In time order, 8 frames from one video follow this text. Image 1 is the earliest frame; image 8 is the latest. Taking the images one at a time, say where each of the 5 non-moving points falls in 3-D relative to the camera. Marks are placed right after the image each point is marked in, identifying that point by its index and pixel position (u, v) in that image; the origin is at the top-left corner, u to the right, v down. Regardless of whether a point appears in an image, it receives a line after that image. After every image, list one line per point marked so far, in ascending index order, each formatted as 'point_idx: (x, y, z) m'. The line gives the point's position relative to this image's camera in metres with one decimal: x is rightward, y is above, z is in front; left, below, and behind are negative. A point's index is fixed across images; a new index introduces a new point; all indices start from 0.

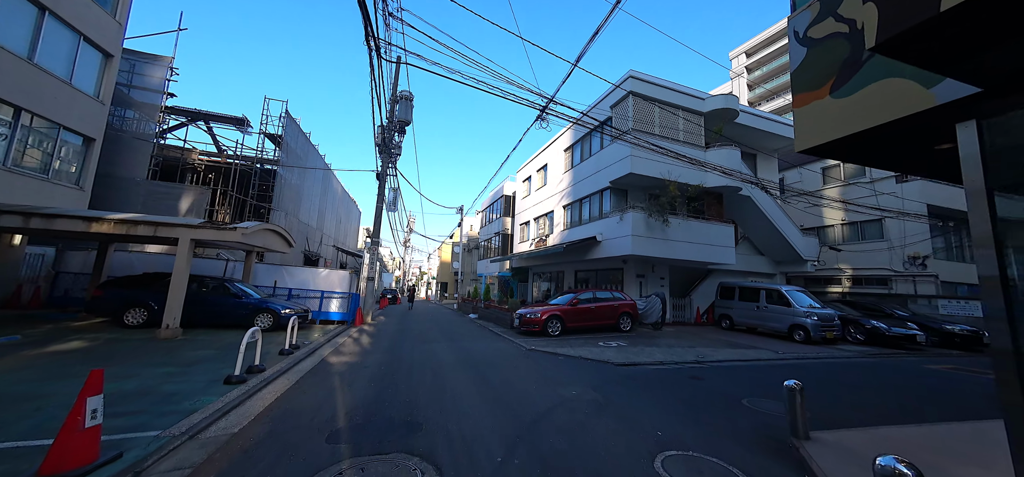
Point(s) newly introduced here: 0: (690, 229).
0: (+7.2, +0.4, +13.5) m
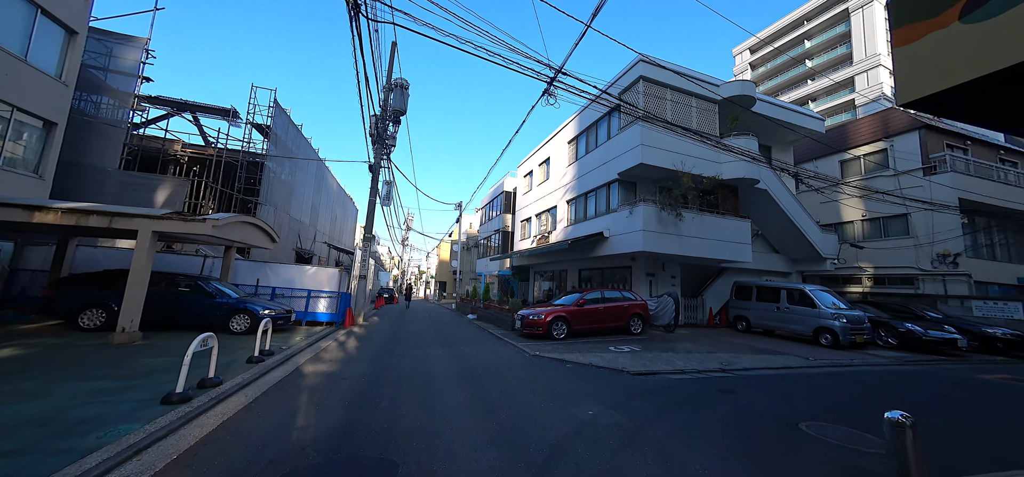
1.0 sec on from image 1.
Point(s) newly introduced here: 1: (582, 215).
0: (+7.2, +0.5, +12.7) m
1: (+3.2, +1.1, +15.2) m
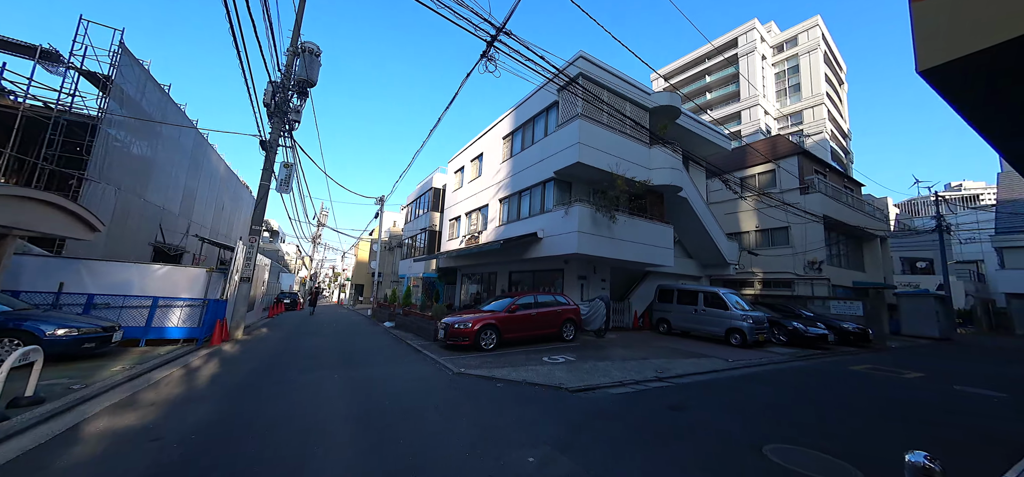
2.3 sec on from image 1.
0: (+4.6, +0.4, +12.8) m
1: (+0.1, +1.0, +14.5) m
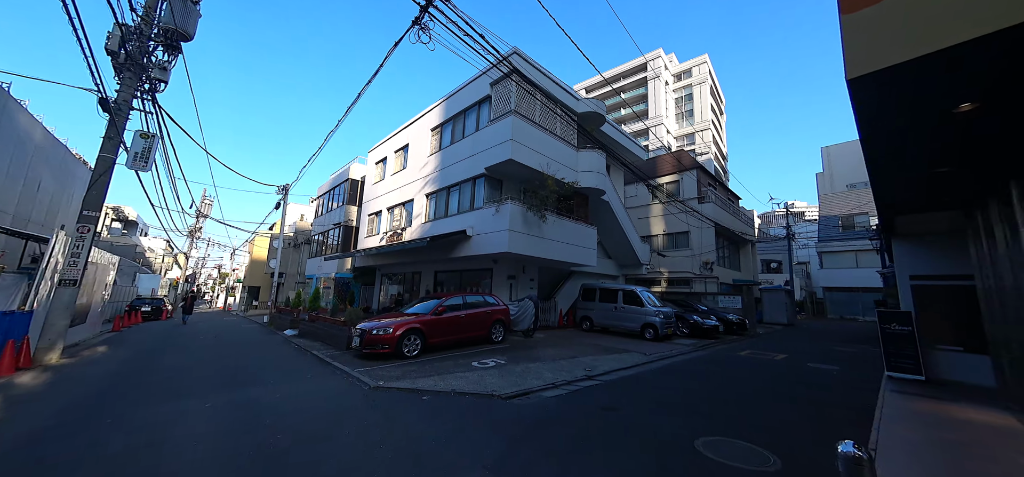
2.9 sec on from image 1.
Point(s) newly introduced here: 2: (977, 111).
0: (+1.9, +0.4, +13.1) m
1: (-2.8, +1.1, +13.7) m
2: (+4.5, +1.2, +3.3) m
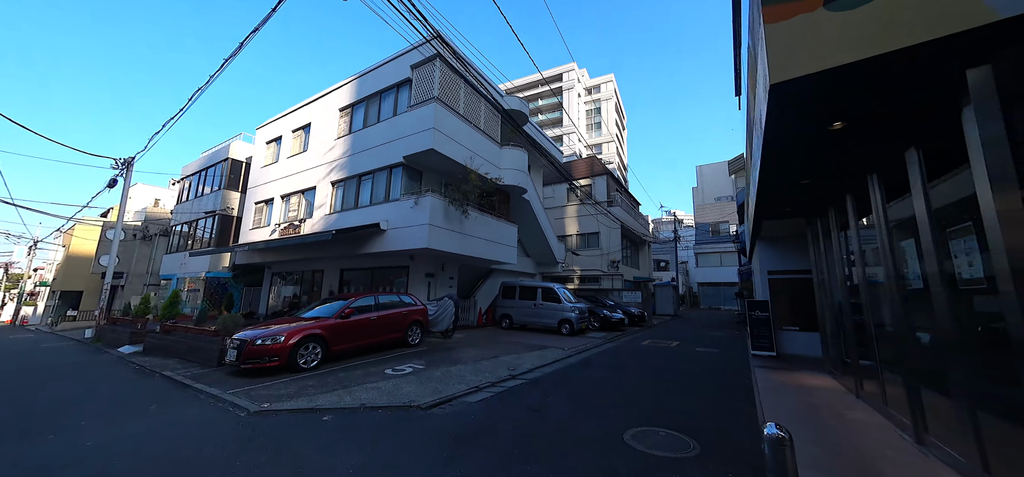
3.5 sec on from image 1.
0: (-1.0, +0.5, +12.8) m
1: (-5.8, +1.3, +12.3) m
2: (+3.8, +1.2, +3.9) m
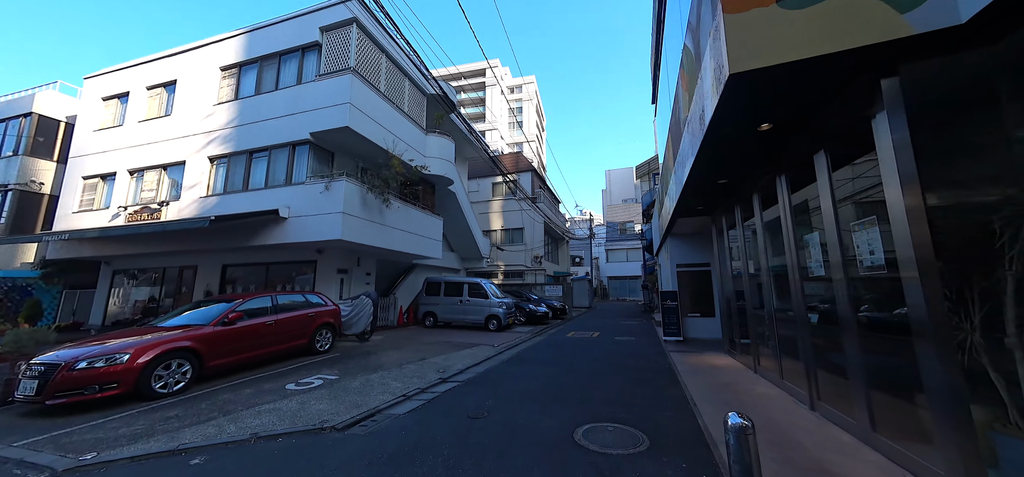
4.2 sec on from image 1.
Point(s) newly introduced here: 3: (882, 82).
0: (-3.6, +0.8, +11.7) m
1: (-8.1, +1.6, +10.1) m
2: (+3.2, +1.3, +4.2) m
3: (+3.3, +1.4, +3.1) m
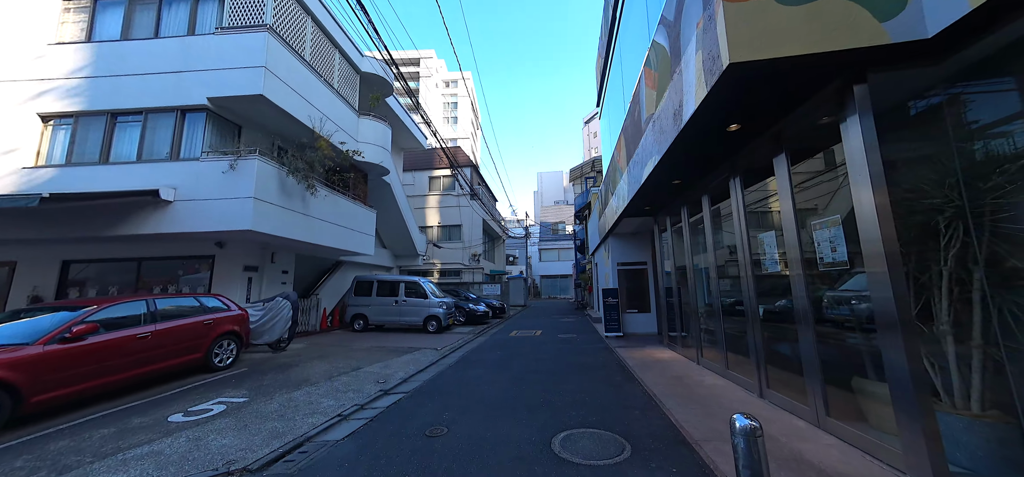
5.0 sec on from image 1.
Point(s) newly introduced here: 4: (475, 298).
0: (-5.3, +1.0, +10.3) m
1: (-9.4, +1.9, +7.9) m
2: (+2.8, +1.4, +4.3) m
3: (+3.2, +1.5, +3.2) m
4: (-1.7, -2.9, +16.6) m
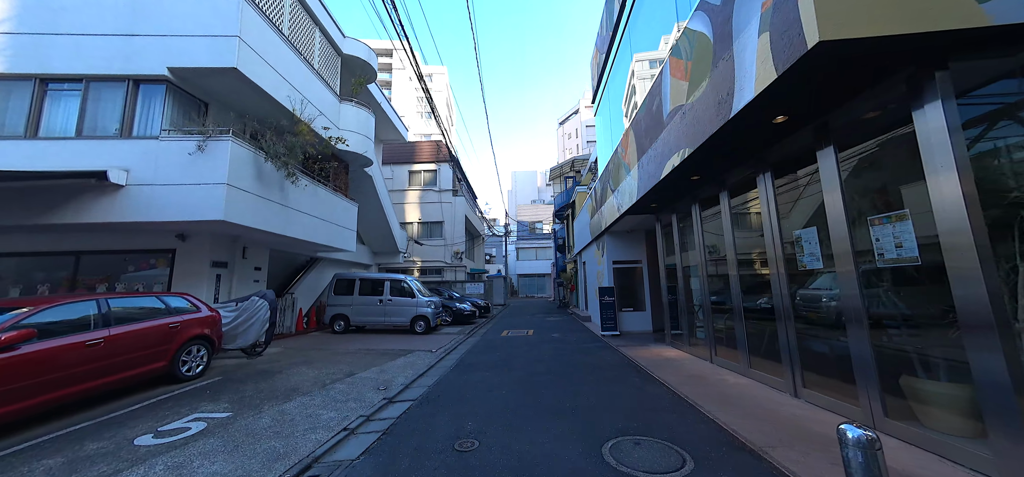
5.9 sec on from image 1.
0: (-5.4, +1.1, +9.5) m
1: (-9.2, +2.1, +6.7) m
2: (+3.2, +1.4, +4.1) m
3: (+3.7, +1.5, +3.1) m
4: (-2.4, -2.8, +16.0) m
